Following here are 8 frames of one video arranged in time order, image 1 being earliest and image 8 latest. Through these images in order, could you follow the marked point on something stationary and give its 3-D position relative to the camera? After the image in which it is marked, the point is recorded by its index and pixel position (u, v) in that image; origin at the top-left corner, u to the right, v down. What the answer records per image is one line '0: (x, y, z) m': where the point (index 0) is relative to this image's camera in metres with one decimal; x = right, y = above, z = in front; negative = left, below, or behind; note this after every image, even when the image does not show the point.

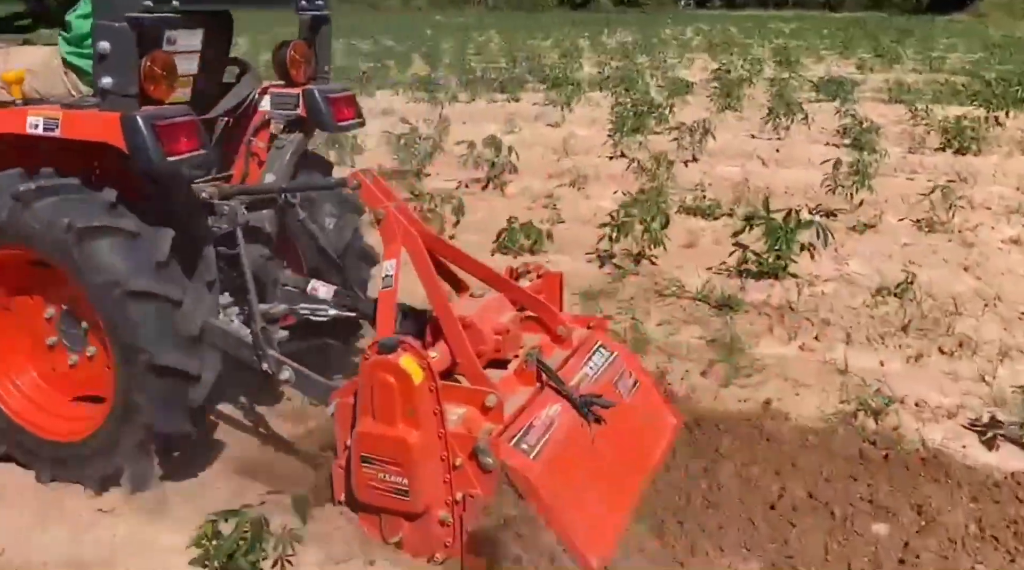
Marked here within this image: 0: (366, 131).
0: (-1.3, +1.3, +8.4) m
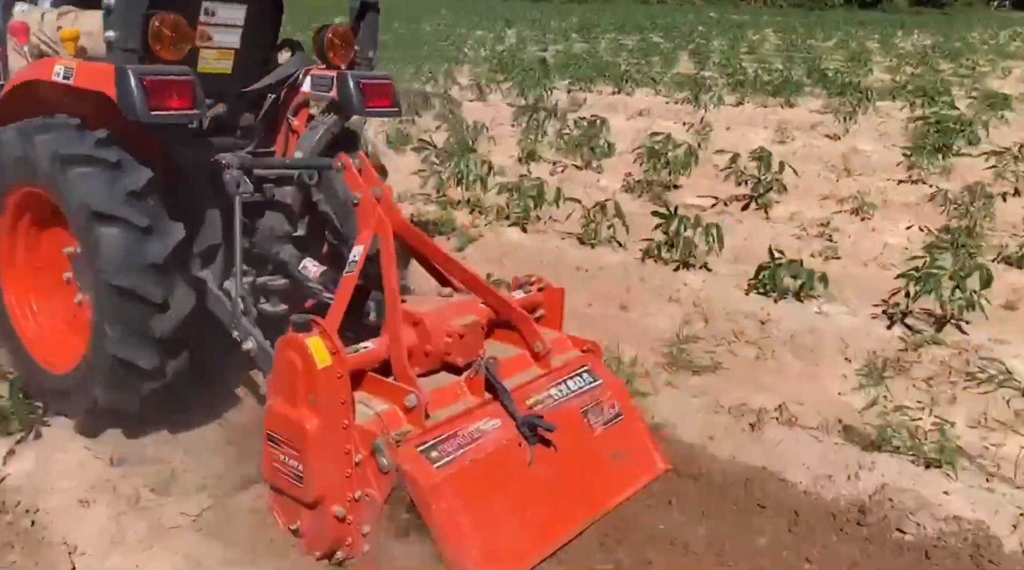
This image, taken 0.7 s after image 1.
0: (+0.9, +1.2, +7.6) m
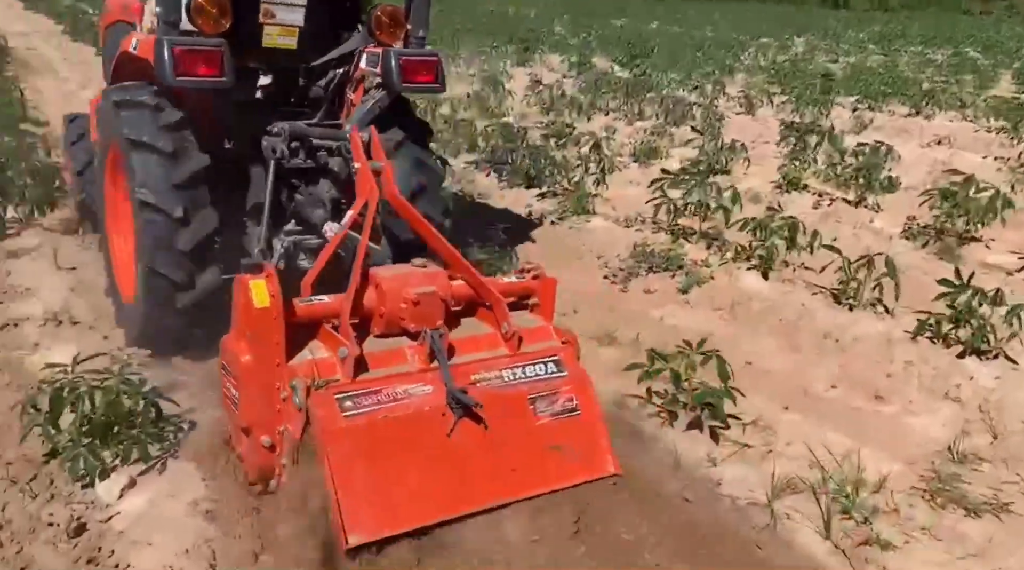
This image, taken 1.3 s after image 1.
0: (+2.7, +0.8, +6.4) m
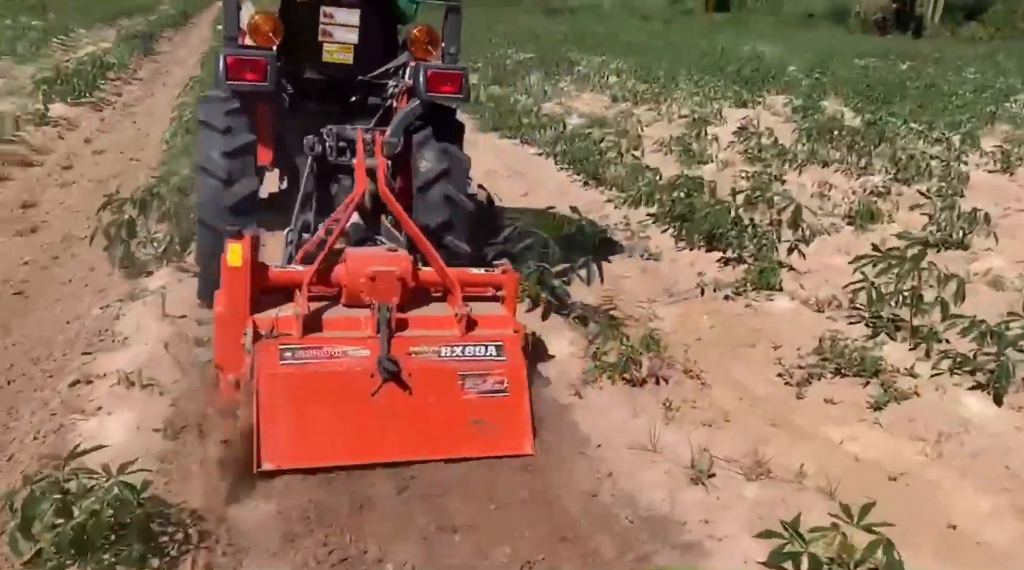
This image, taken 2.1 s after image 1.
0: (+3.6, +0.2, +4.9) m
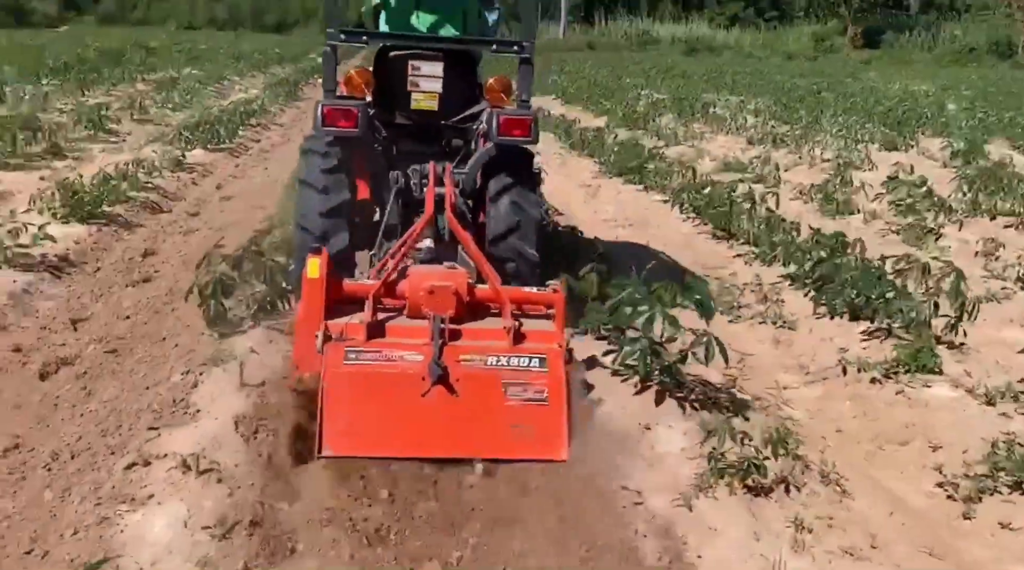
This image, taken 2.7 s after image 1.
0: (+4.1, -0.2, +3.8) m
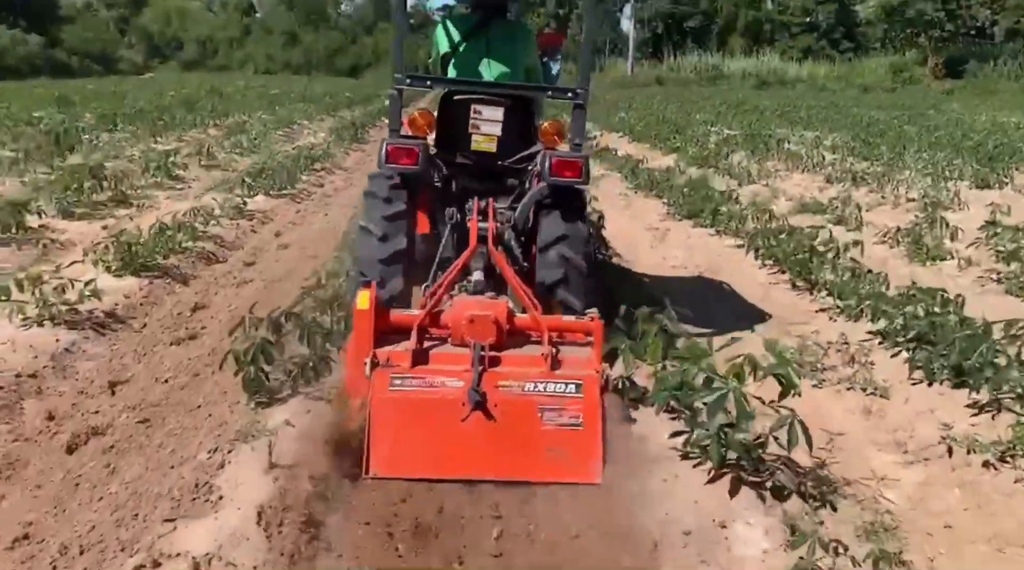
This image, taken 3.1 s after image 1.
0: (+4.3, -0.5, +3.1) m
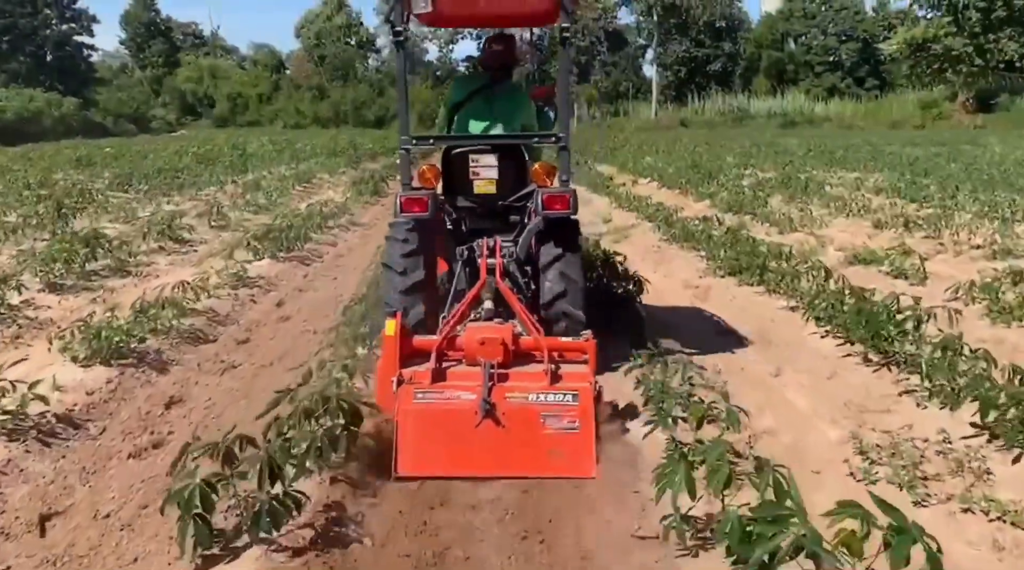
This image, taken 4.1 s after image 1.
0: (+4.3, -0.7, +1.8) m
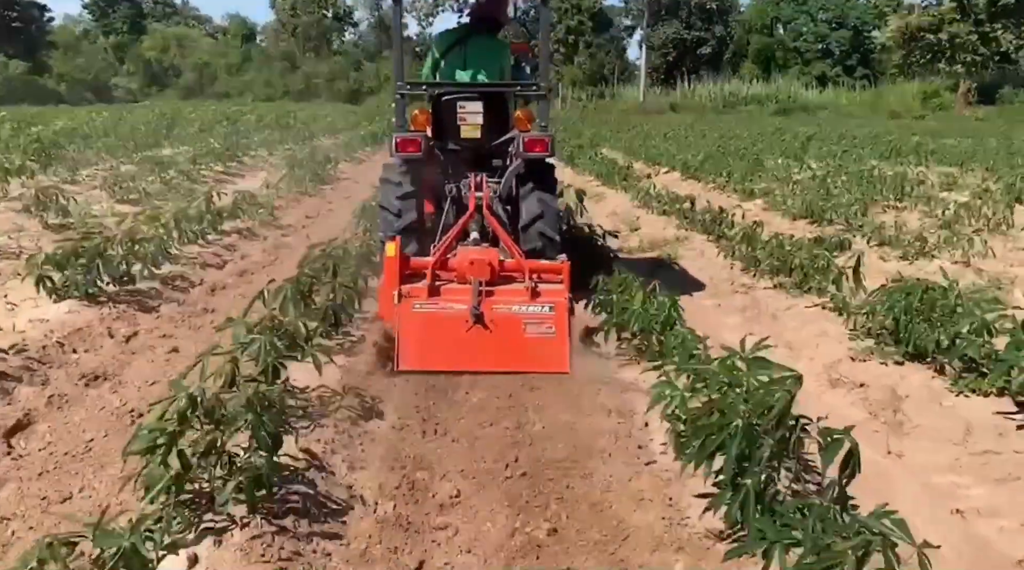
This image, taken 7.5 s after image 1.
0: (+4.5, -1.5, -3.1) m
